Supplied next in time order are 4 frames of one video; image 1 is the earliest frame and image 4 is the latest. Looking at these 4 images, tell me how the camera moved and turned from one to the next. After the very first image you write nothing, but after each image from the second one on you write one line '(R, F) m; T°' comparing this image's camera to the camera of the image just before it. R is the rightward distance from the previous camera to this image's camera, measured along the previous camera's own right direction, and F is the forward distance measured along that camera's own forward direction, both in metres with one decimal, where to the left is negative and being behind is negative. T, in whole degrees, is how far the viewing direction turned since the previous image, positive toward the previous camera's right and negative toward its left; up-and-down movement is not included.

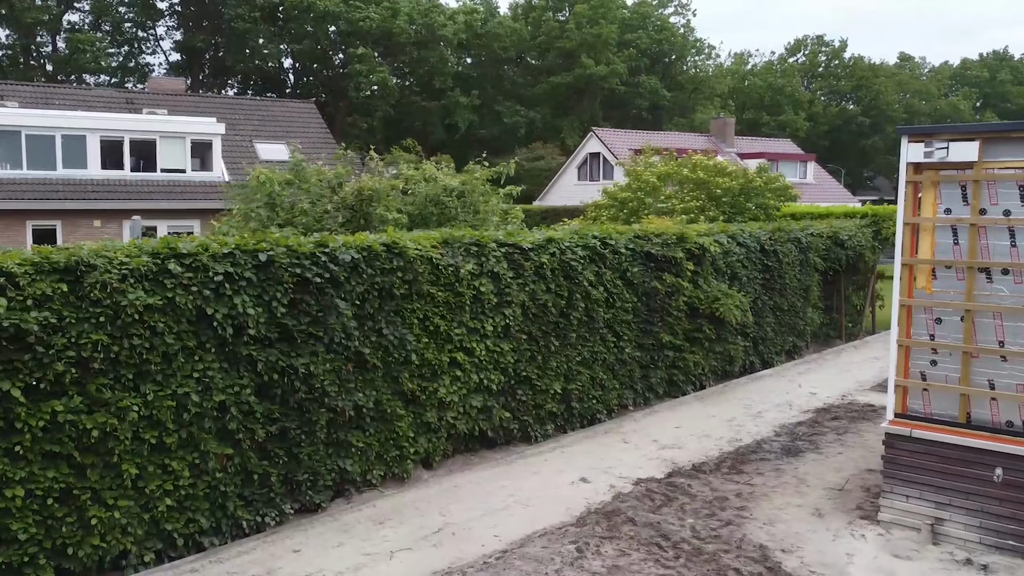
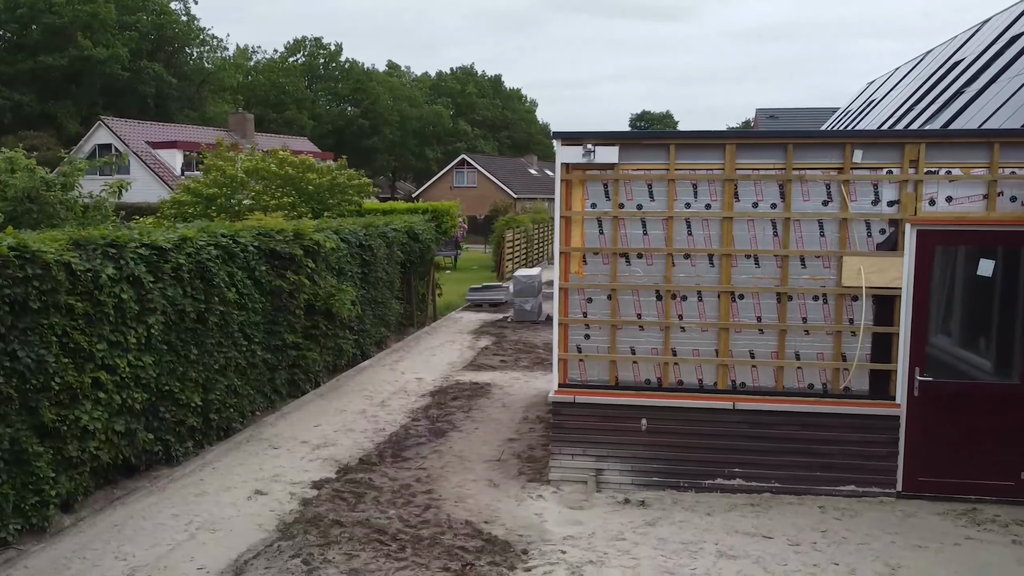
(-1.3, +0.4) m; +32°
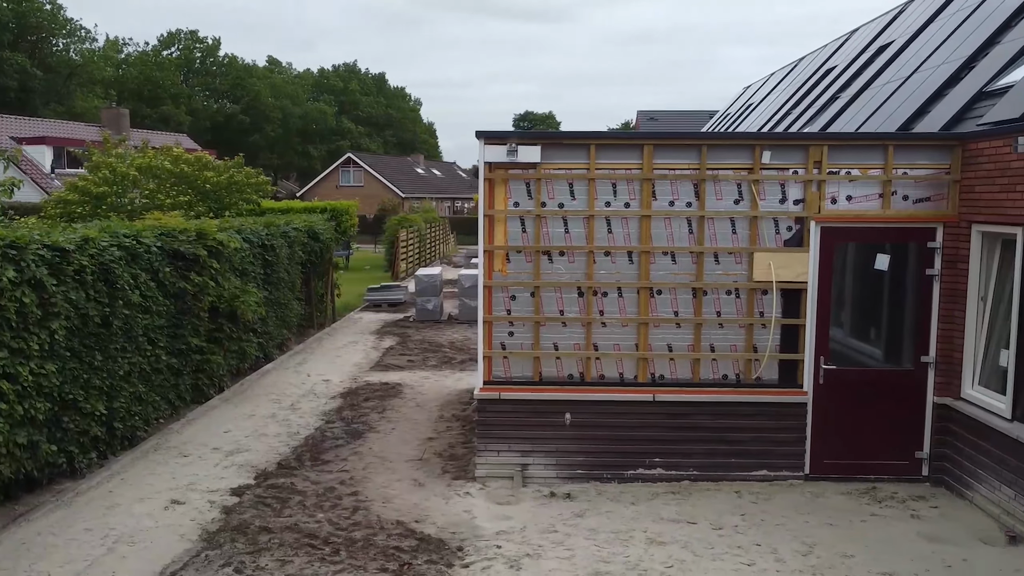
(-0.3, 0.0) m; +8°
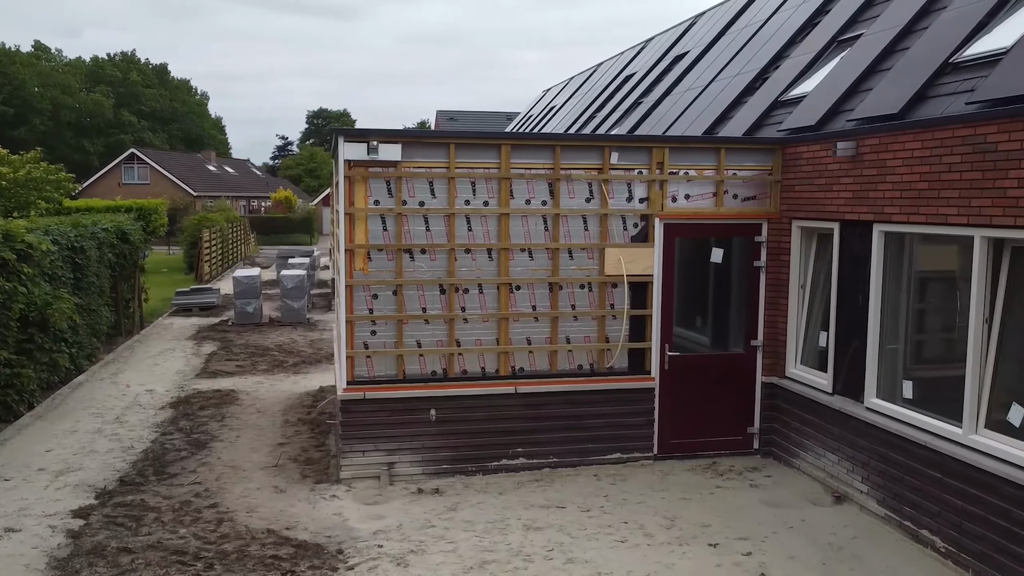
(-0.5, 0.0) m; +13°
